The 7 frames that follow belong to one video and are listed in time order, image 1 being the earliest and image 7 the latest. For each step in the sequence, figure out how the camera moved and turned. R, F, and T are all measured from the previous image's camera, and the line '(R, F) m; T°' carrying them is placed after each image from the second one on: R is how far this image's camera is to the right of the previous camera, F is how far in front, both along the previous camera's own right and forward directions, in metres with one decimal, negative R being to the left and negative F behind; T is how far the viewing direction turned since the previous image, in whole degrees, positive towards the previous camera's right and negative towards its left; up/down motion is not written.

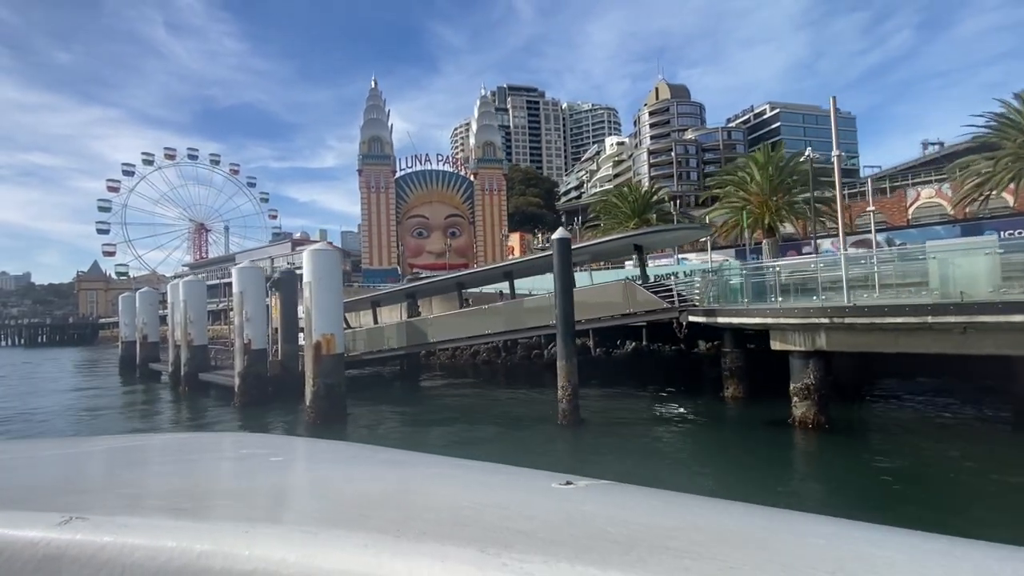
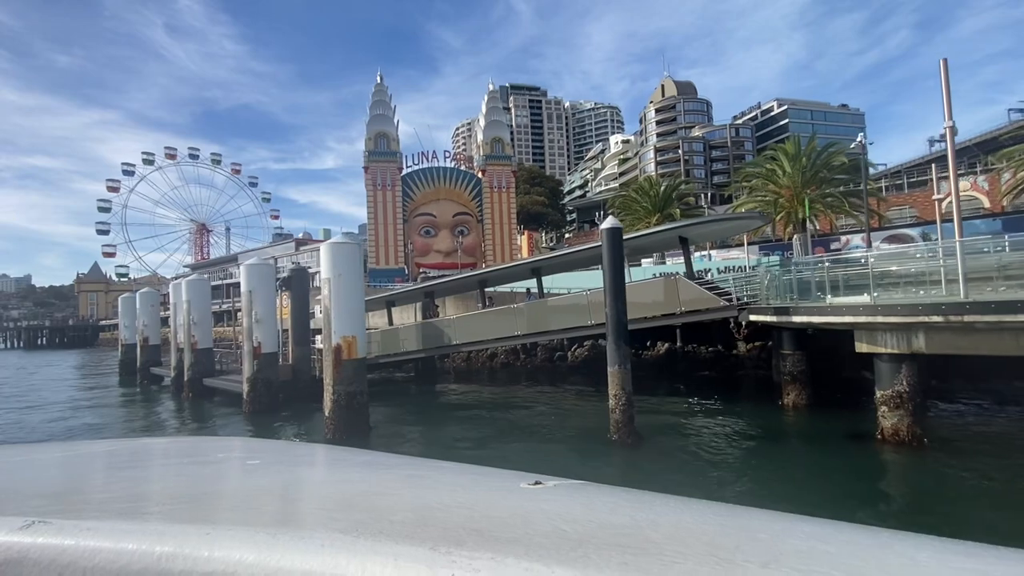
(-0.7, +1.2) m; 0°
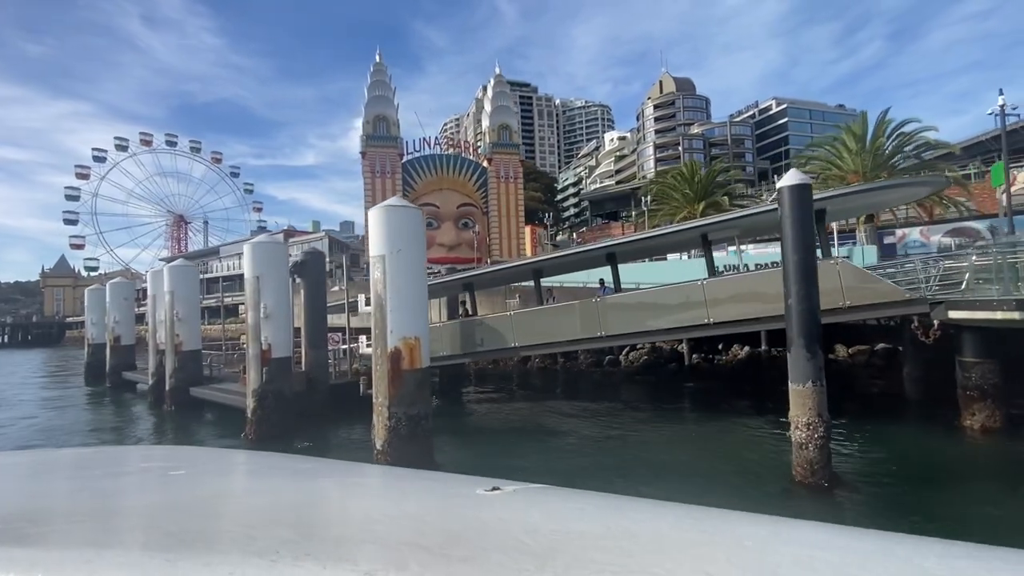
(-1.8, +3.0) m; +2°
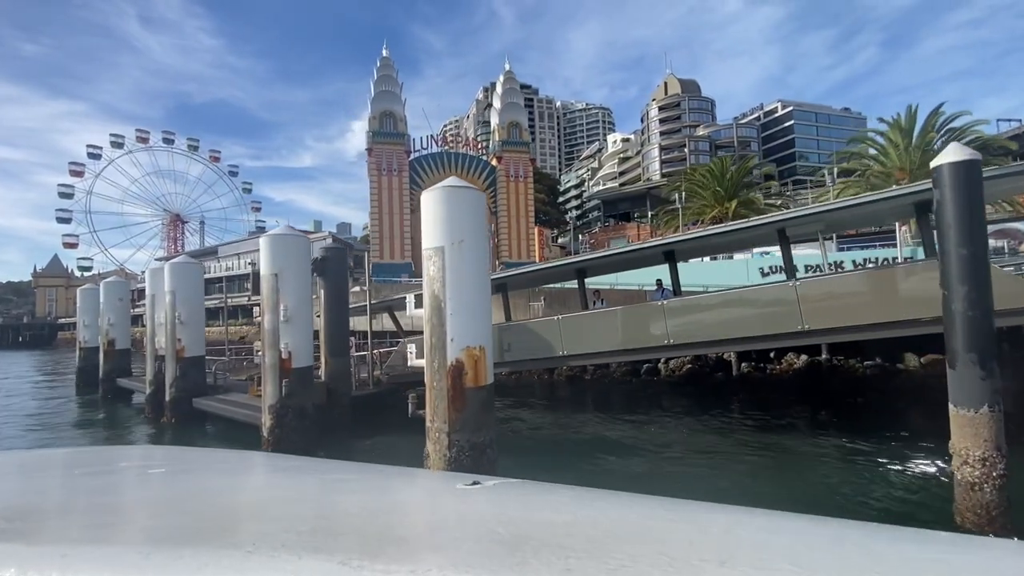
(-0.9, +1.3) m; 0°
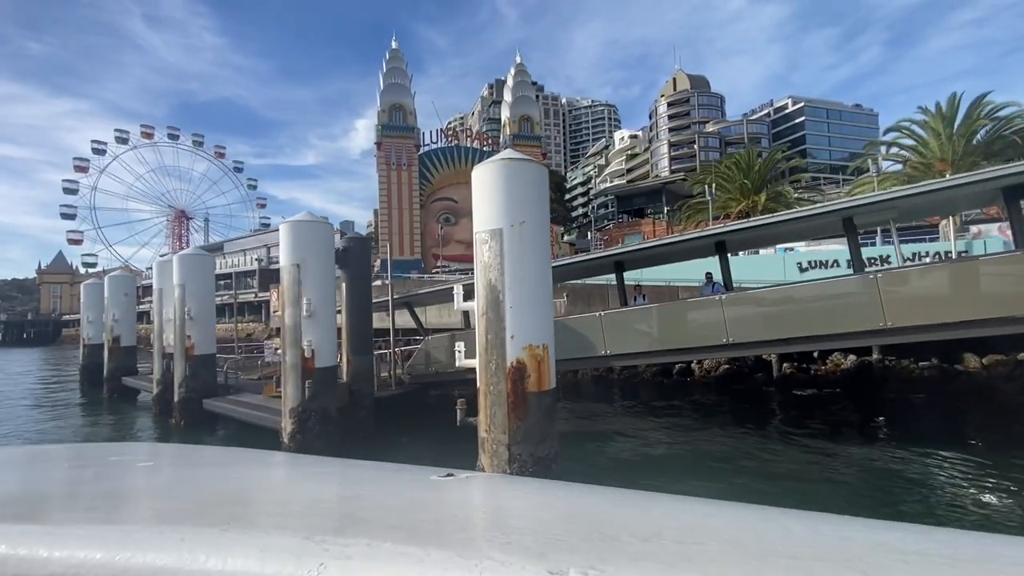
(-0.6, +0.8) m; 0°
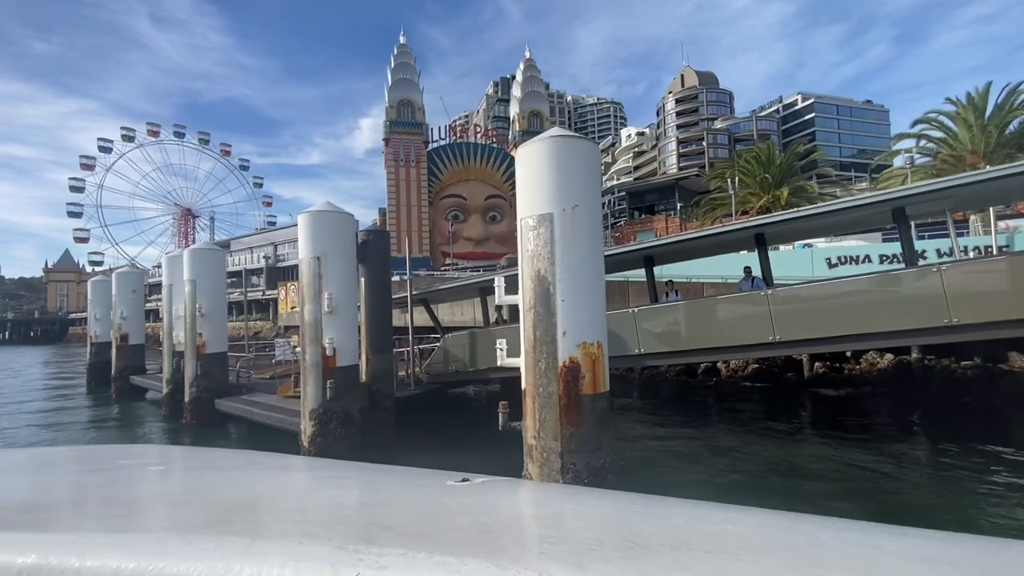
(-0.4, +0.5) m; 0°
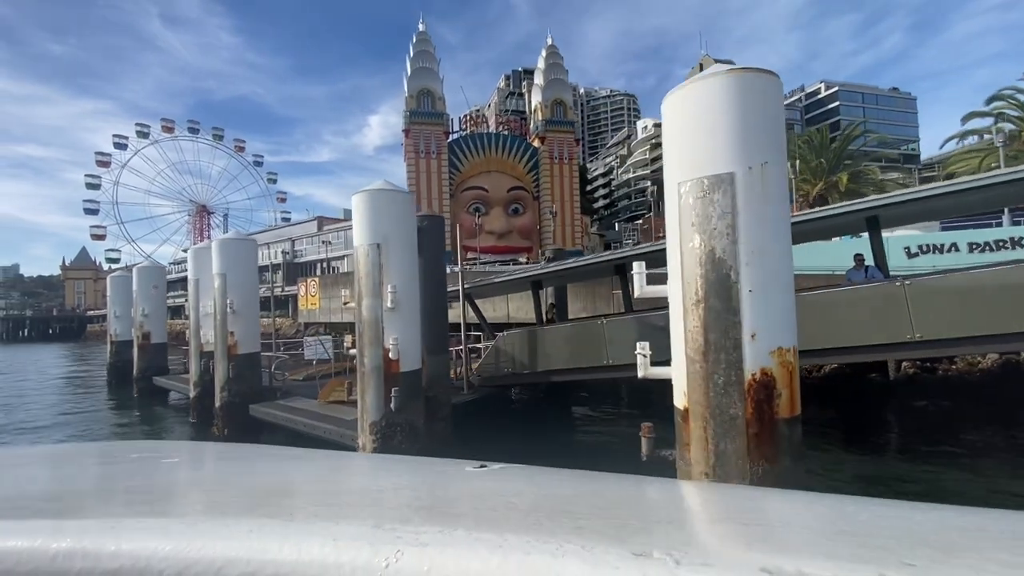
(-0.9, +1.1) m; -1°
